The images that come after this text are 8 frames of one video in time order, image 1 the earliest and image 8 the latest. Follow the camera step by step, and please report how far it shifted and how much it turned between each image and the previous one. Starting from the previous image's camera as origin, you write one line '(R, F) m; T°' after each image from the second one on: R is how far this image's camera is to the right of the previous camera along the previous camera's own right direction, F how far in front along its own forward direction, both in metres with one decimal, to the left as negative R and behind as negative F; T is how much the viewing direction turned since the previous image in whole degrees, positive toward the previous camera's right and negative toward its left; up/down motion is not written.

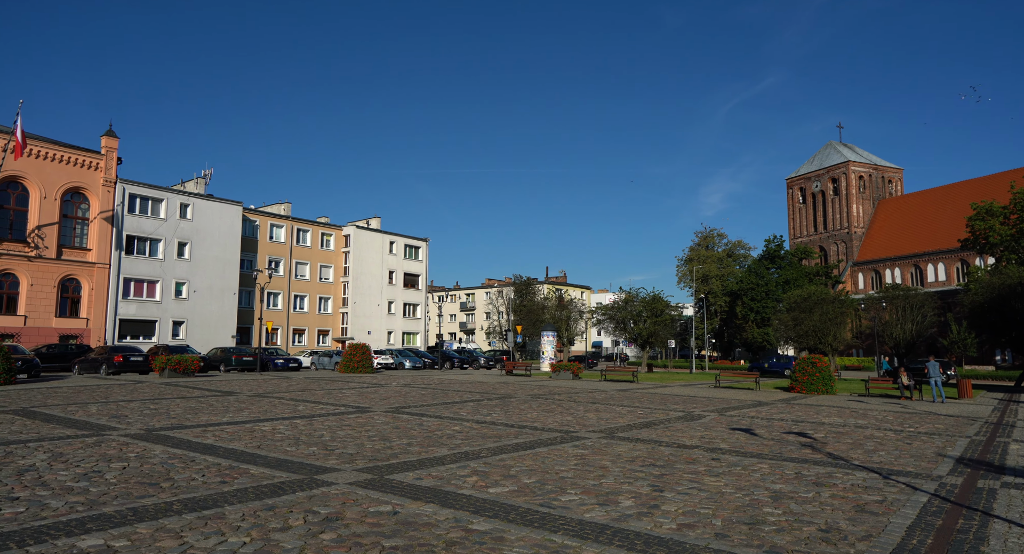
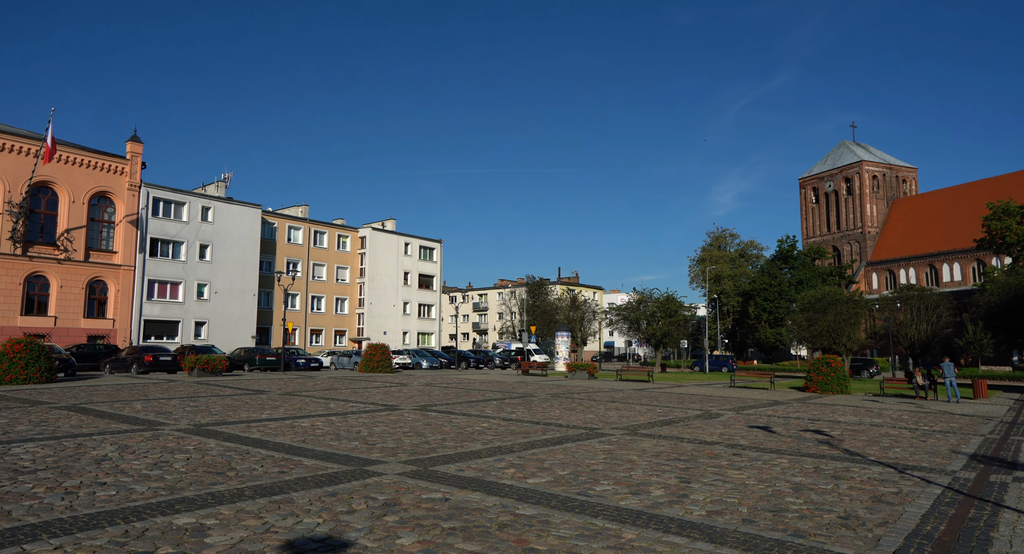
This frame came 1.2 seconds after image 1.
(-0.3, -0.6) m; -1°
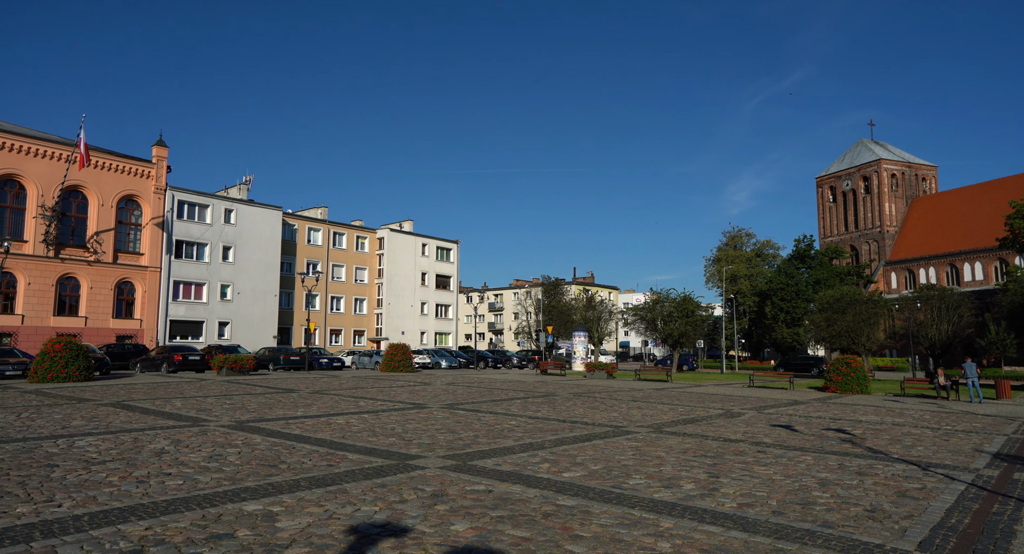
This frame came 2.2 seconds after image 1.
(-0.3, -0.4) m; -1°
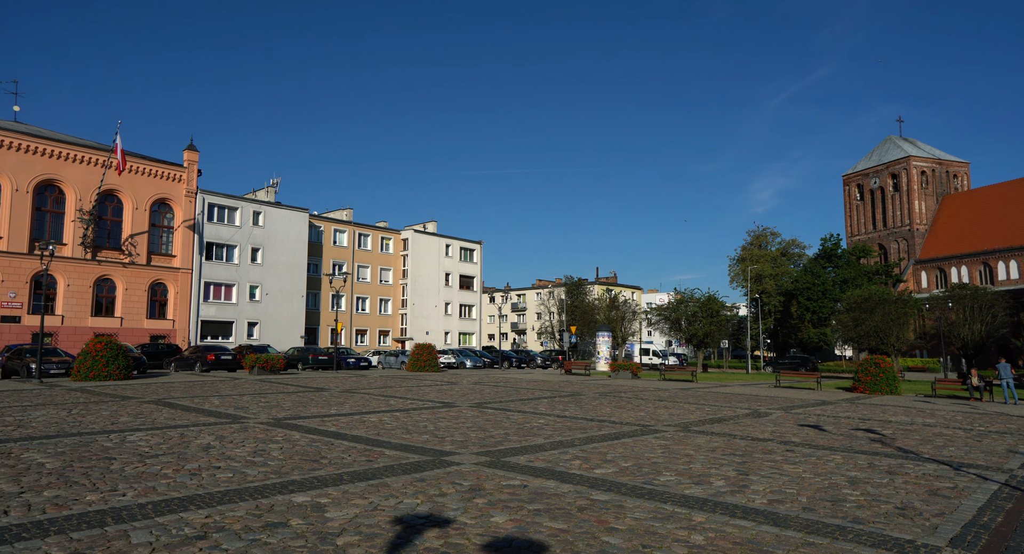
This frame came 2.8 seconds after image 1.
(-0.1, -0.3) m; -2°
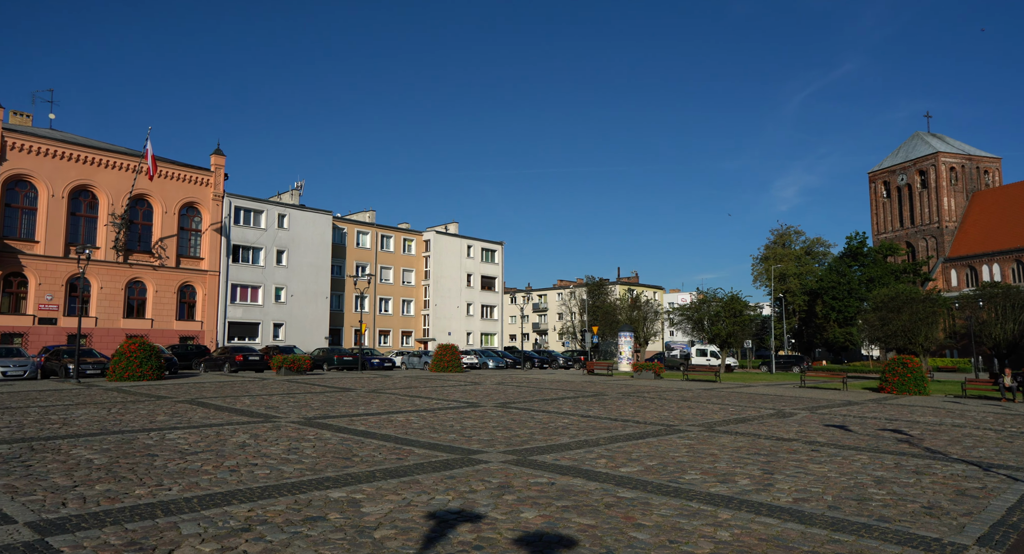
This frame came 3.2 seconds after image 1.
(-0.1, -0.2) m; -2°
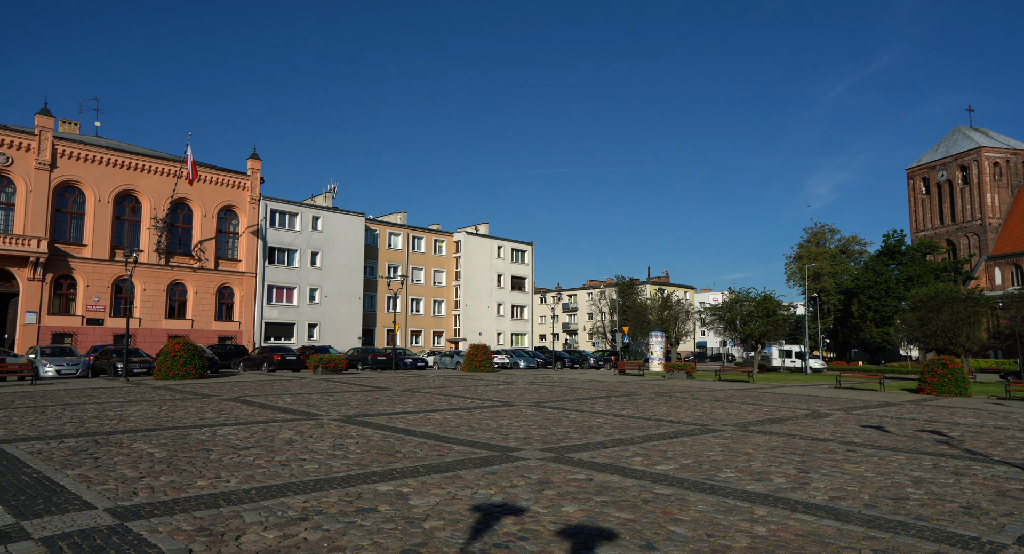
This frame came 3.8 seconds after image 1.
(-0.1, -0.3) m; -2°
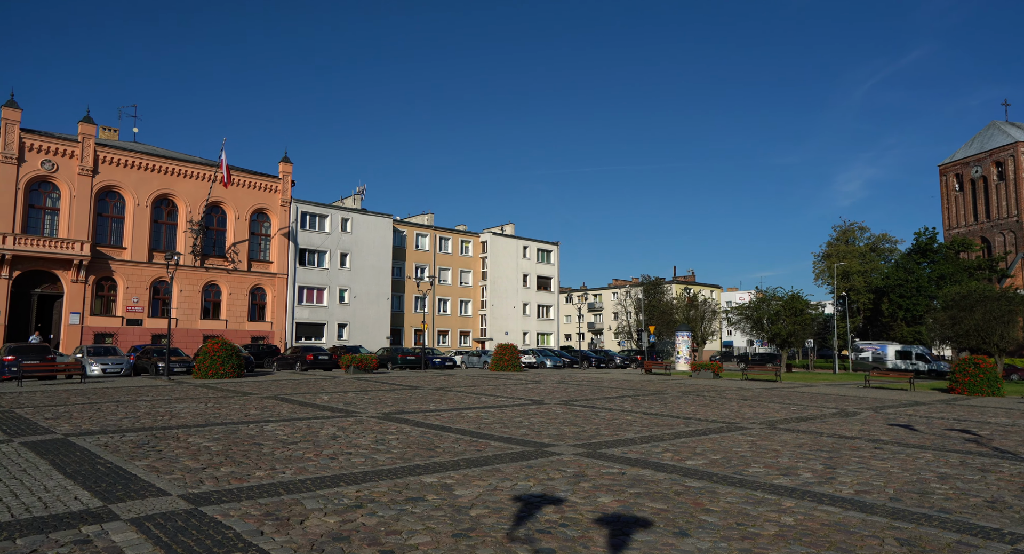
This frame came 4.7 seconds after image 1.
(-0.1, -0.4) m; -2°
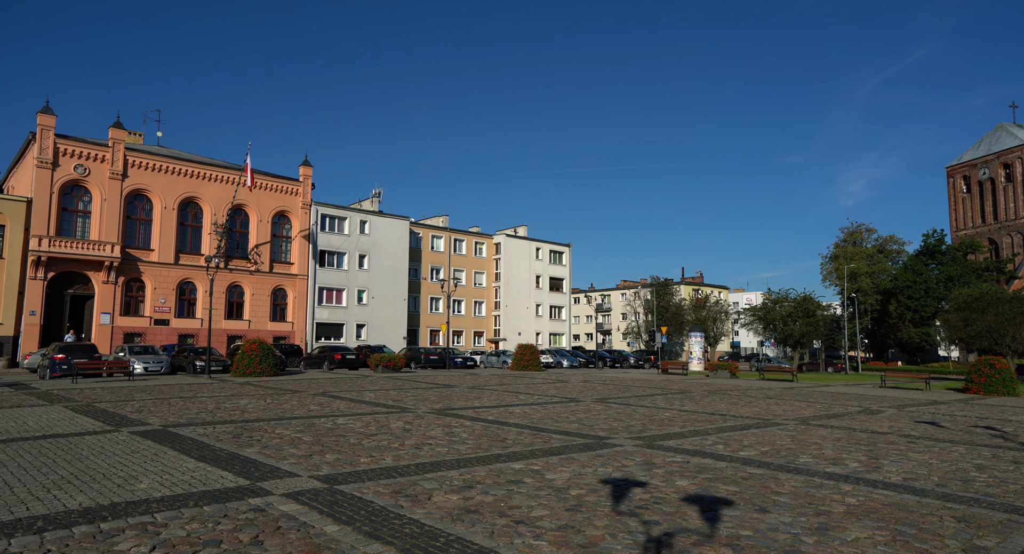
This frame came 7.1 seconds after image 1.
(-1.0, -0.8) m; 0°
